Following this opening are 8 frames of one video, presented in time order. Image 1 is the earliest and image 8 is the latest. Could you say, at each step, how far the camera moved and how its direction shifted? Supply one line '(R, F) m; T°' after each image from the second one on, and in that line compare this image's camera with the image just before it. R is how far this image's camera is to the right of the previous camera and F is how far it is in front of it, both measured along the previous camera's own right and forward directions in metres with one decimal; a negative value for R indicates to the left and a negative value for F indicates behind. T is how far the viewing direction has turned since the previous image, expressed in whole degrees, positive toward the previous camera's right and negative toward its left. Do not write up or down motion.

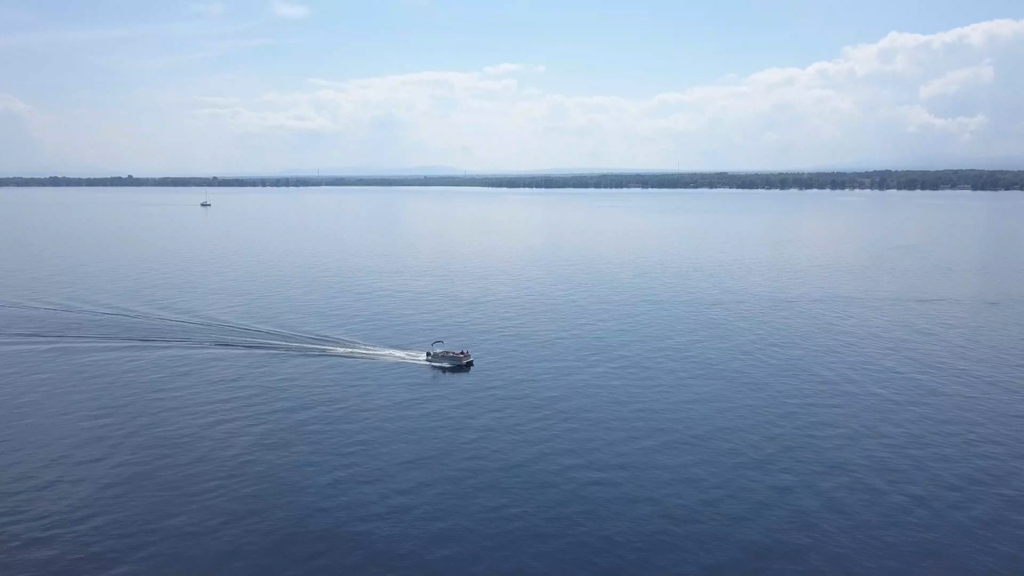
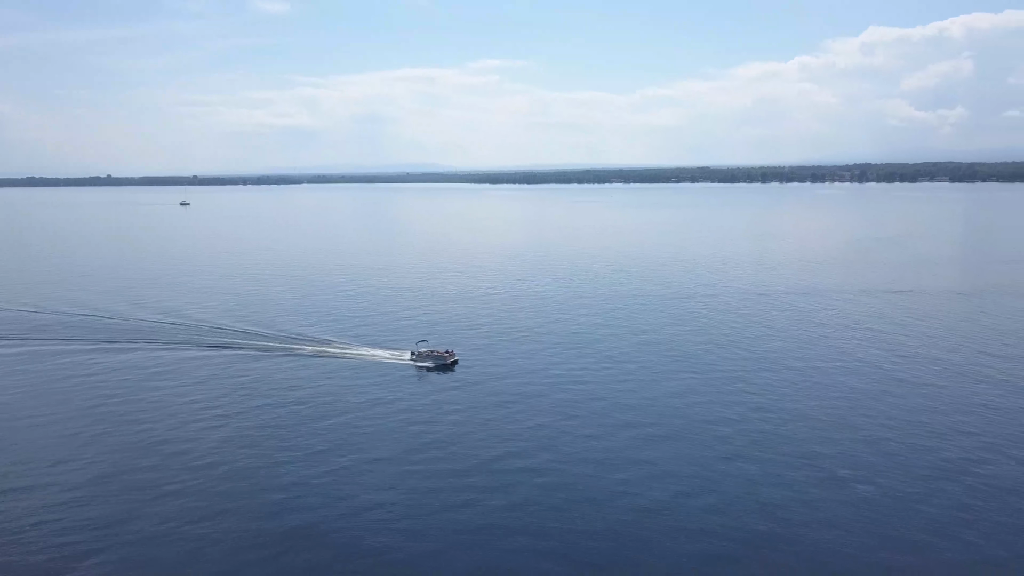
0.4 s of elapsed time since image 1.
(+7.6, +0.3) m; -19°
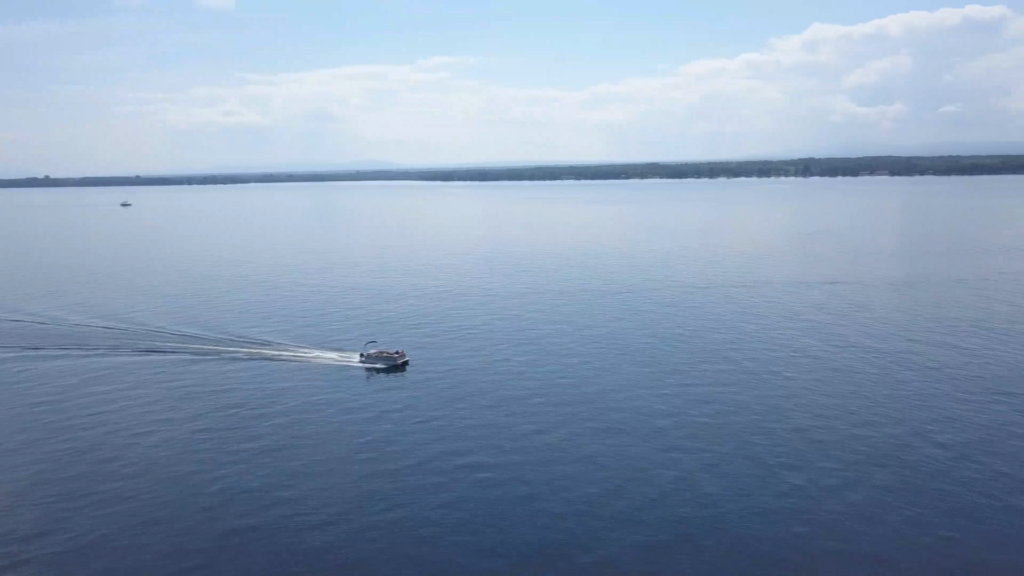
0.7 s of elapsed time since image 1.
(+0.2, 0.0) m; +3°
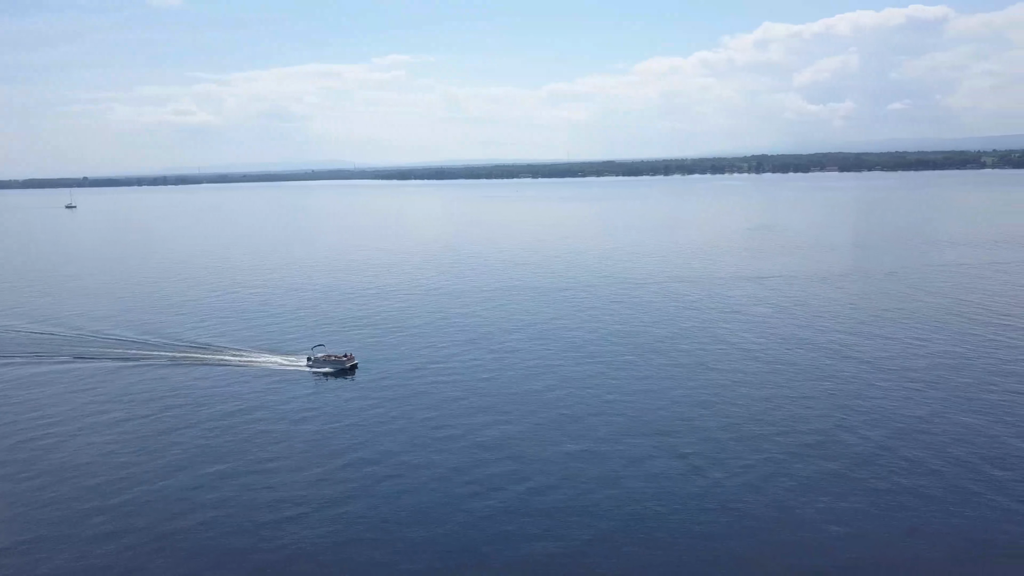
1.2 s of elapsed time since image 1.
(+0.3, +0.1) m; +3°
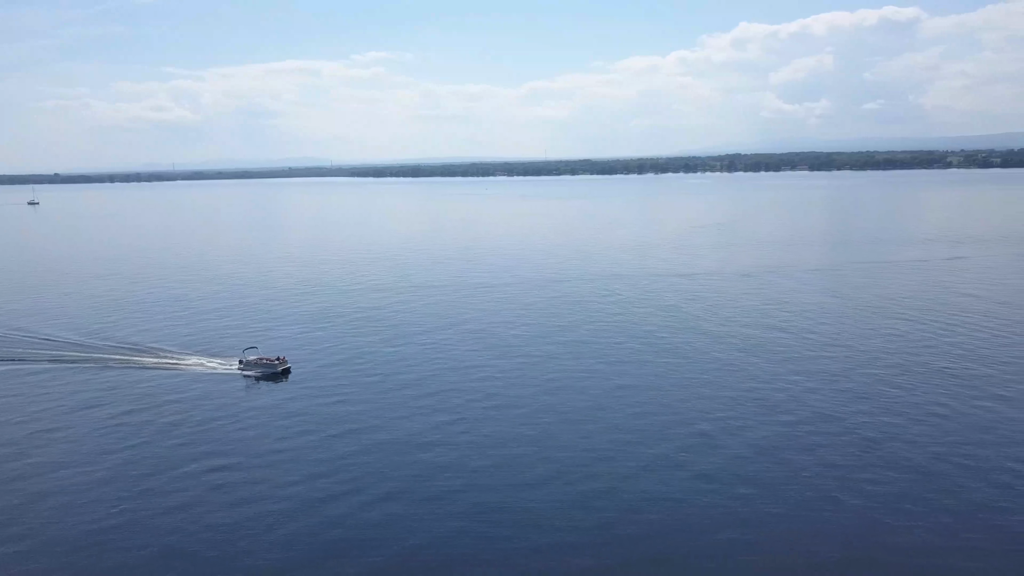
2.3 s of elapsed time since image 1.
(+1.2, +0.3) m; +1°
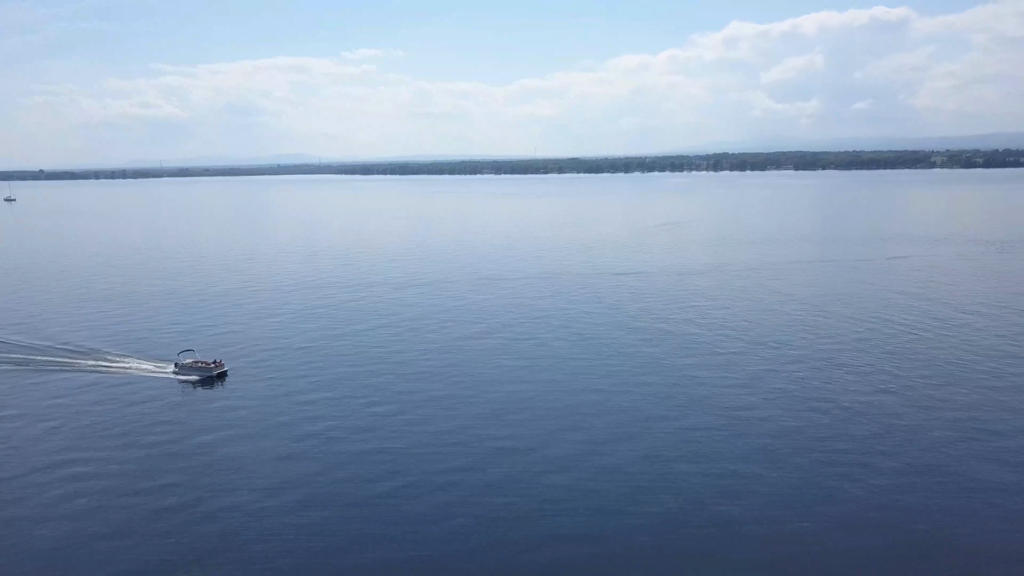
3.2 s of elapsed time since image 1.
(+1.4, +0.5) m; +1°
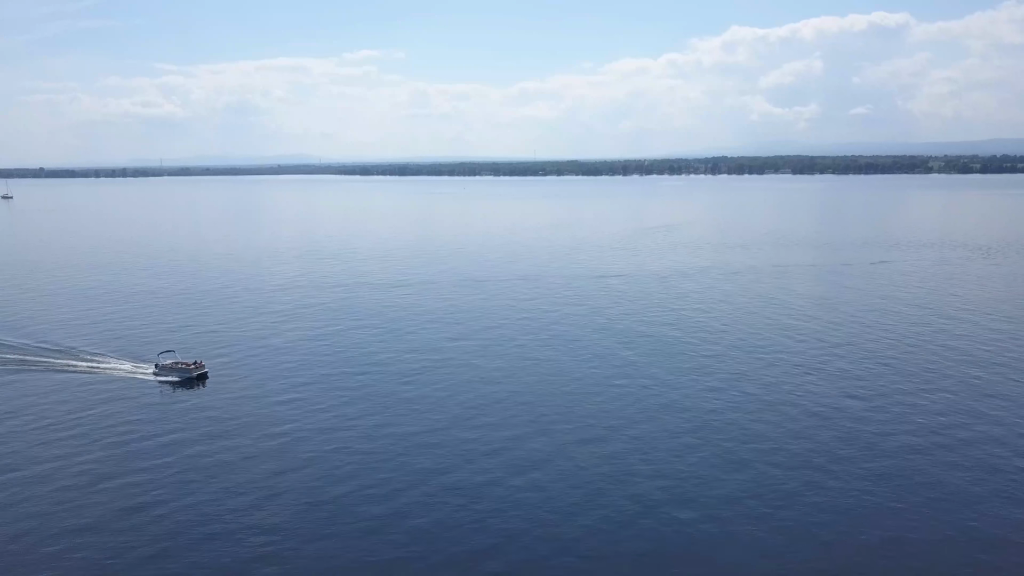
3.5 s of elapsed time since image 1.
(+0.2, +0.5) m; 0°
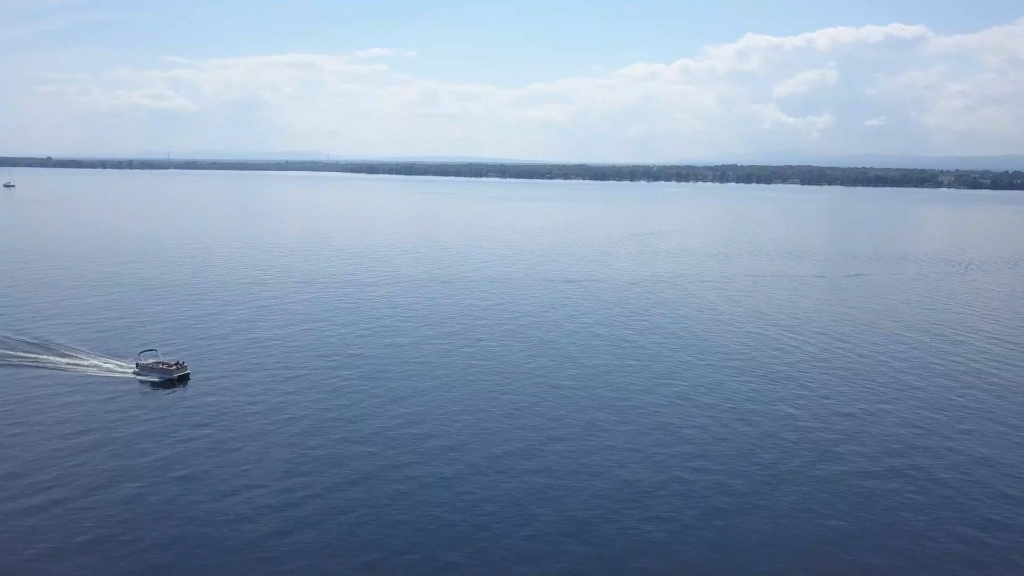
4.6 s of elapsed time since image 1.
(+0.4, +0.6) m; -1°
